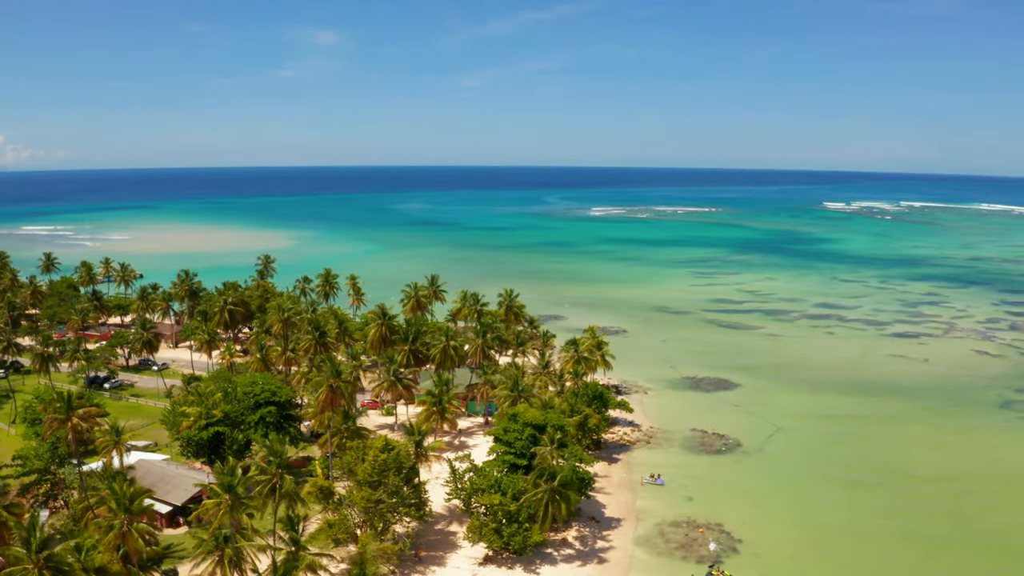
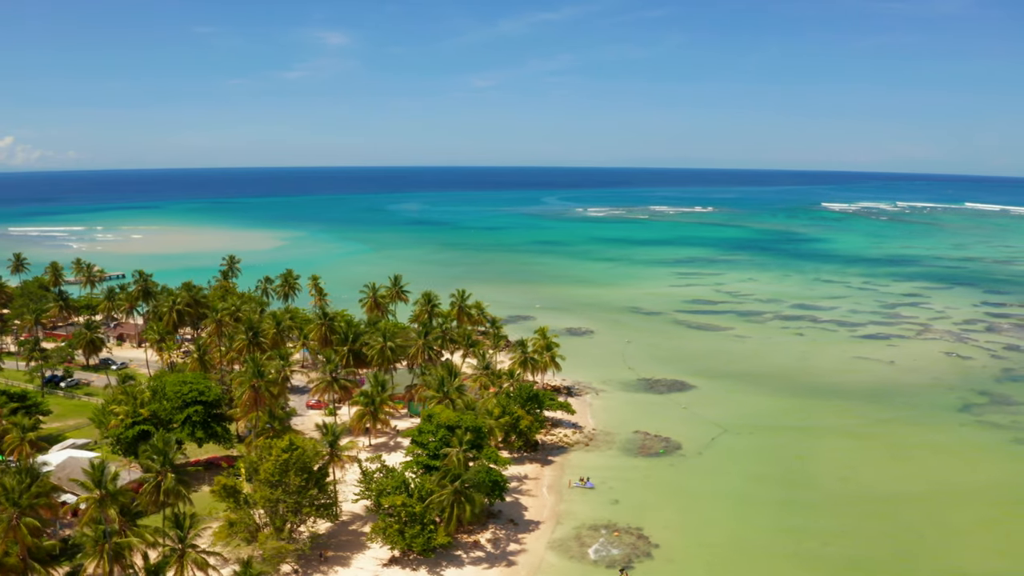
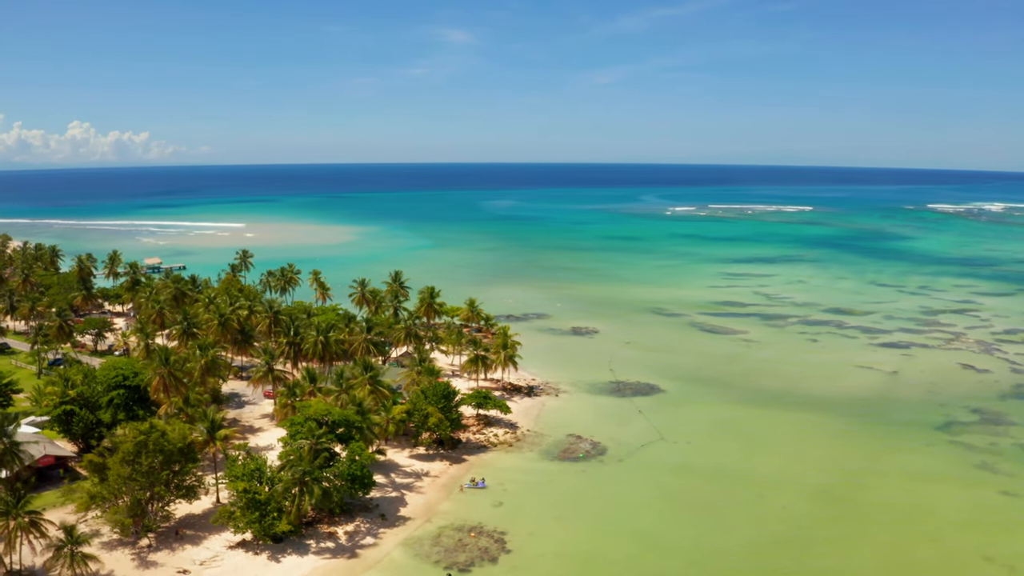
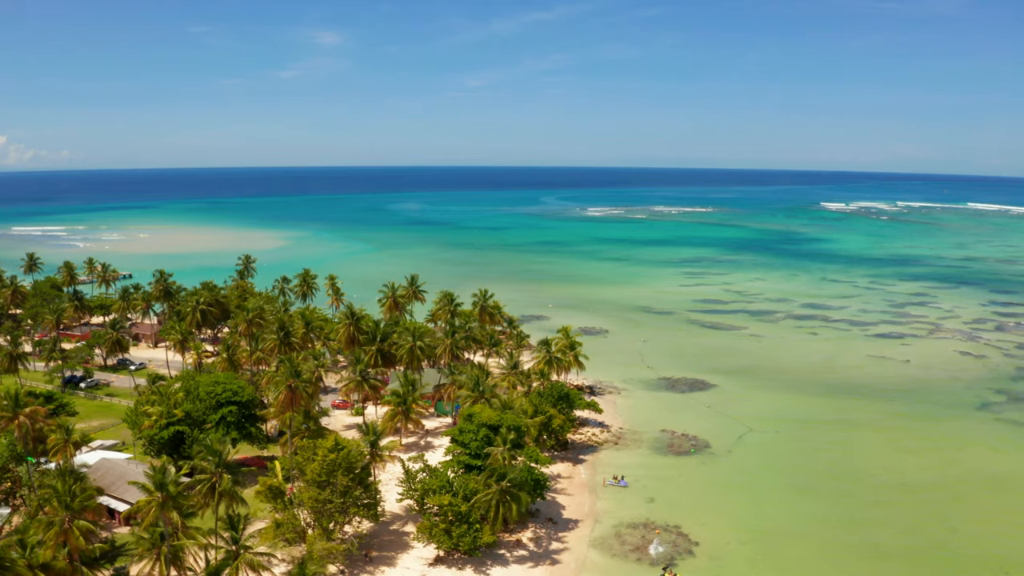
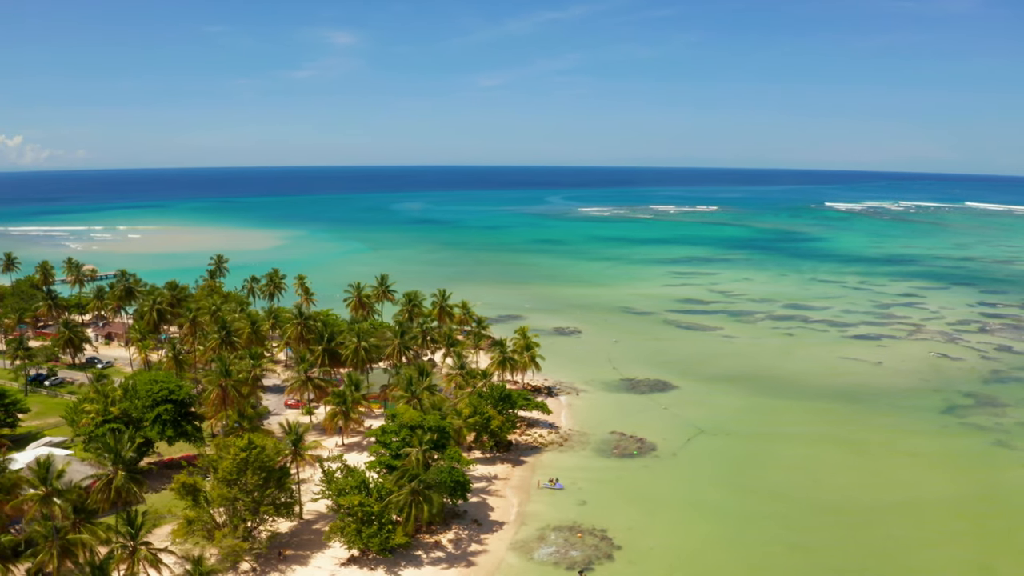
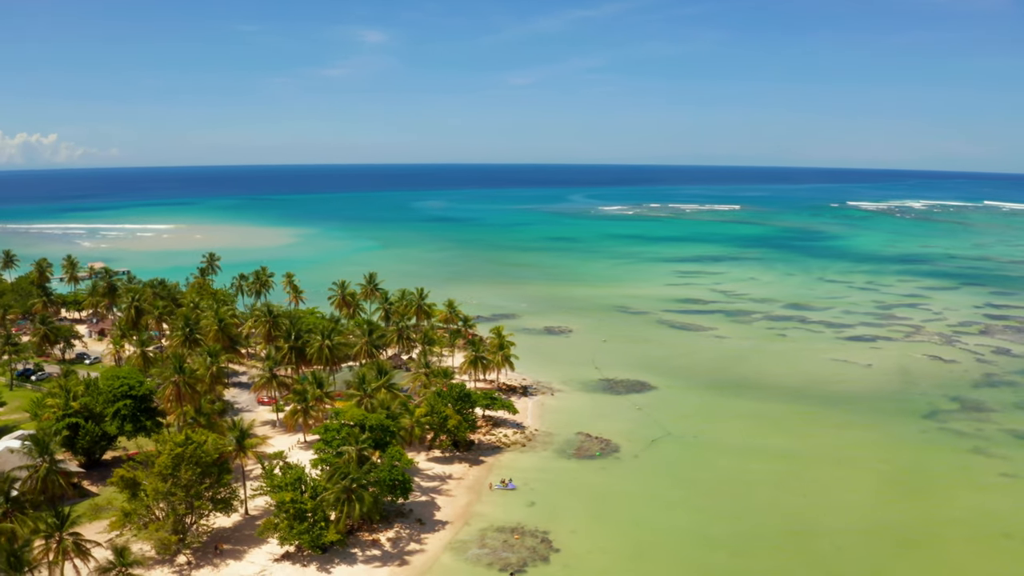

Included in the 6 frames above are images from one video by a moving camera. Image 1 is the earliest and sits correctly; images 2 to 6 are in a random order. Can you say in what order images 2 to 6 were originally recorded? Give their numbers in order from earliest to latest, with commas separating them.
4, 2, 5, 6, 3
